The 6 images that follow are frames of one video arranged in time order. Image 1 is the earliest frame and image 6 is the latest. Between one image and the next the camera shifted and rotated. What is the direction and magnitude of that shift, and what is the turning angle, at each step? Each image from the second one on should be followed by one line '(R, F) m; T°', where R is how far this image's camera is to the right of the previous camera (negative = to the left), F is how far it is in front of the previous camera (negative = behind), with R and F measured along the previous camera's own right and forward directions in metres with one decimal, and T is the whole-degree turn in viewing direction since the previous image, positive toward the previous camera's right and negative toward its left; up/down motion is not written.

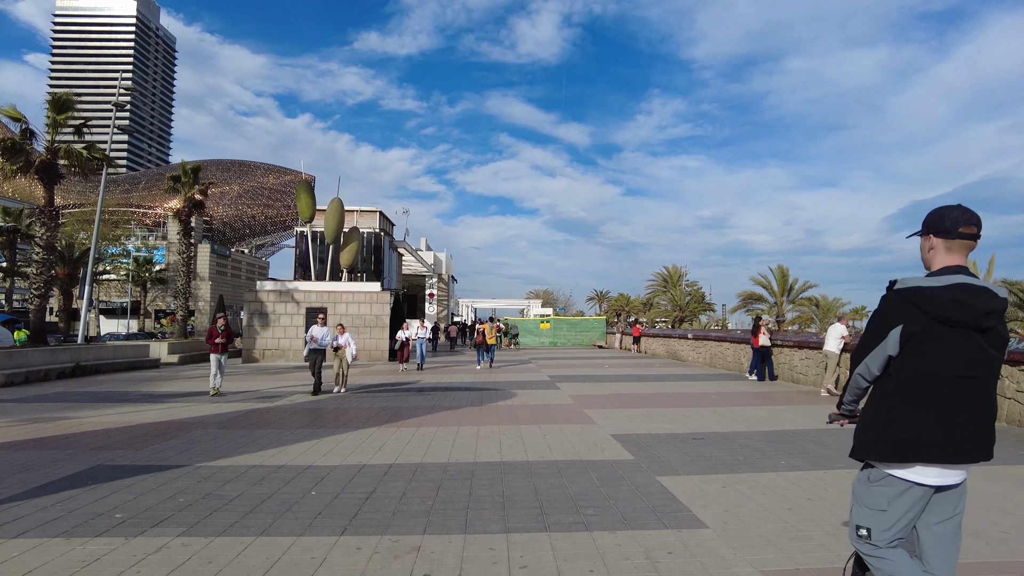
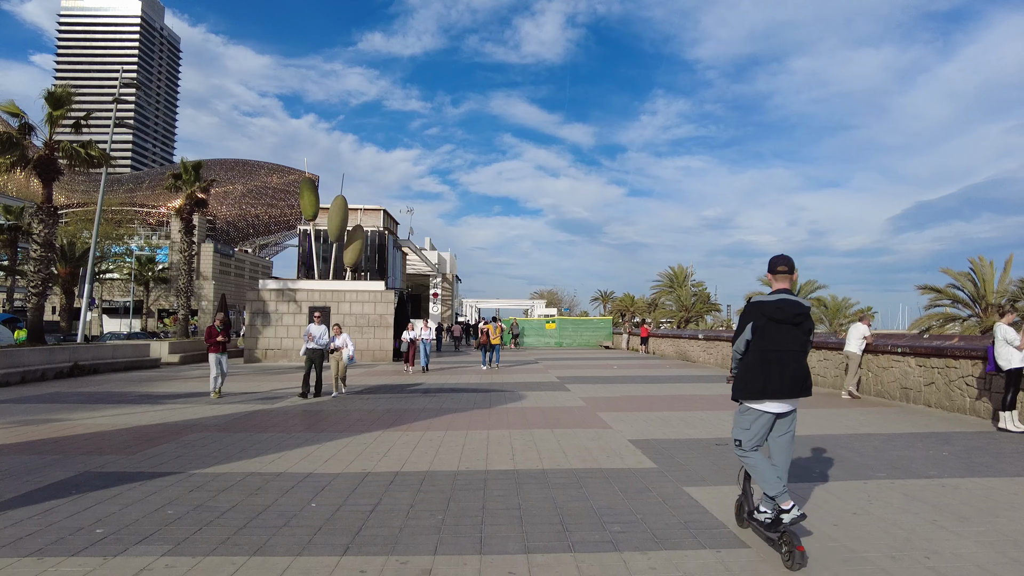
(-0.1, +0.4) m; 0°
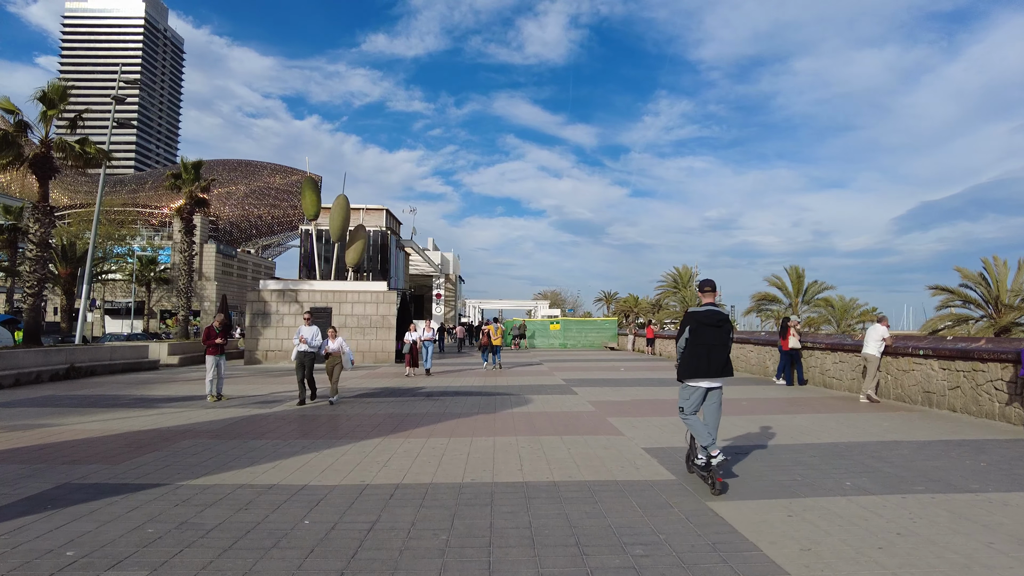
(0.0, +0.4) m; 0°
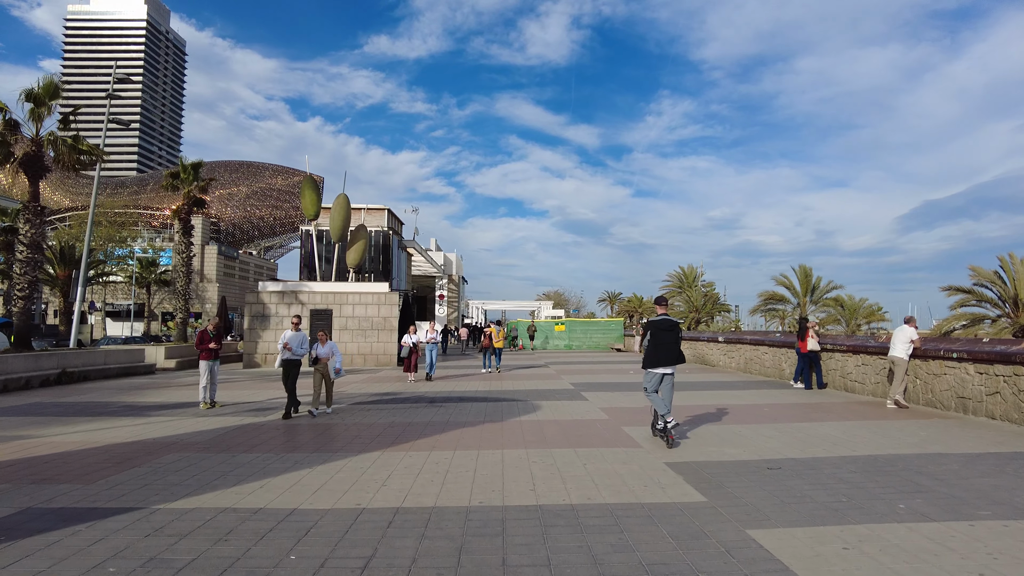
(-0.1, +0.6) m; 0°
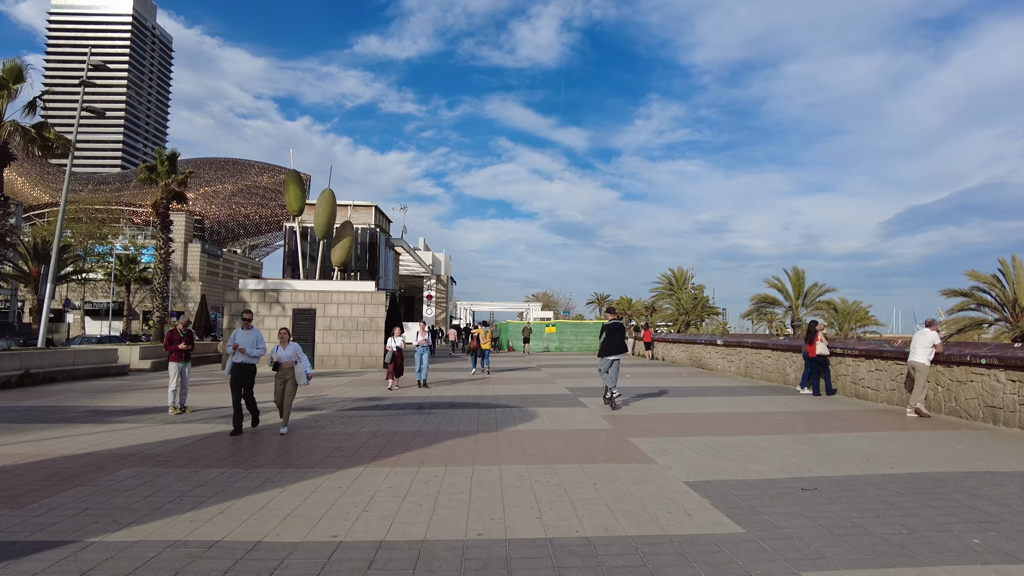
(-0.1, +0.8) m; +1°
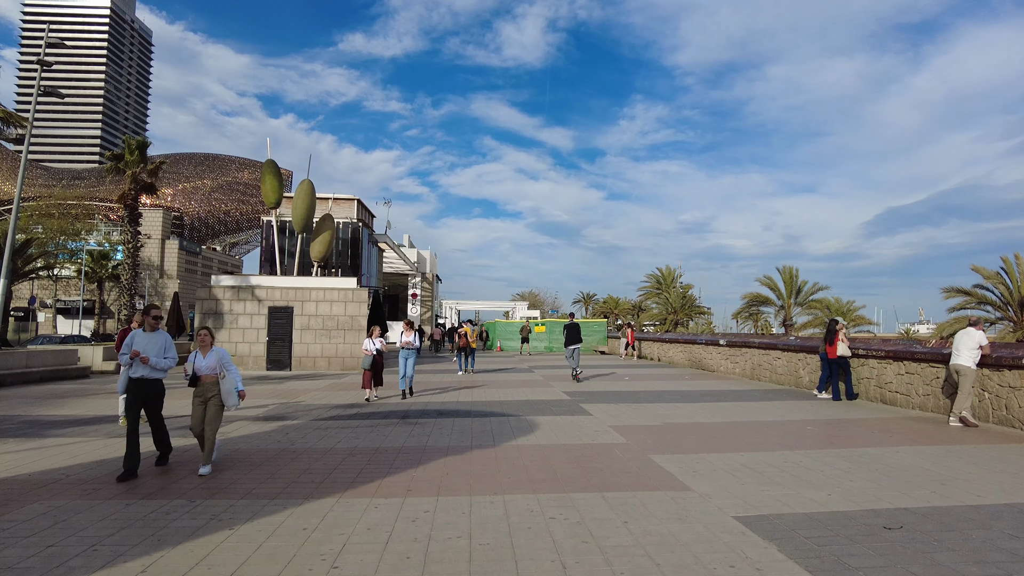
(-0.2, +1.2) m; +1°
